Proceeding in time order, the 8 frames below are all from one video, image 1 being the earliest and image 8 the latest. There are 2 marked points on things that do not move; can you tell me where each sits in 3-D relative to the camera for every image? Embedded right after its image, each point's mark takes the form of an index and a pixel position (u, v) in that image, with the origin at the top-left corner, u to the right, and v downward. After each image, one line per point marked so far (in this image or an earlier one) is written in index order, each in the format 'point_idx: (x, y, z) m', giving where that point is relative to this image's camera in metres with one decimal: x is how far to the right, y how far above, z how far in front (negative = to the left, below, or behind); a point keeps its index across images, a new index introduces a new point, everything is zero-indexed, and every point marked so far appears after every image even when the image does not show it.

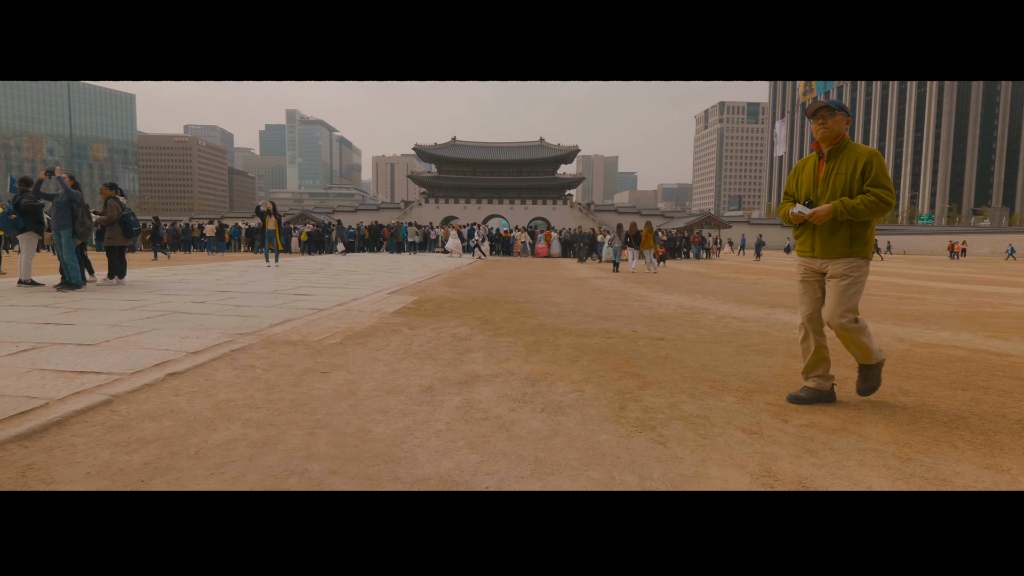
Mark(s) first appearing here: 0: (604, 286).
0: (+1.3, 0.0, +10.1) m
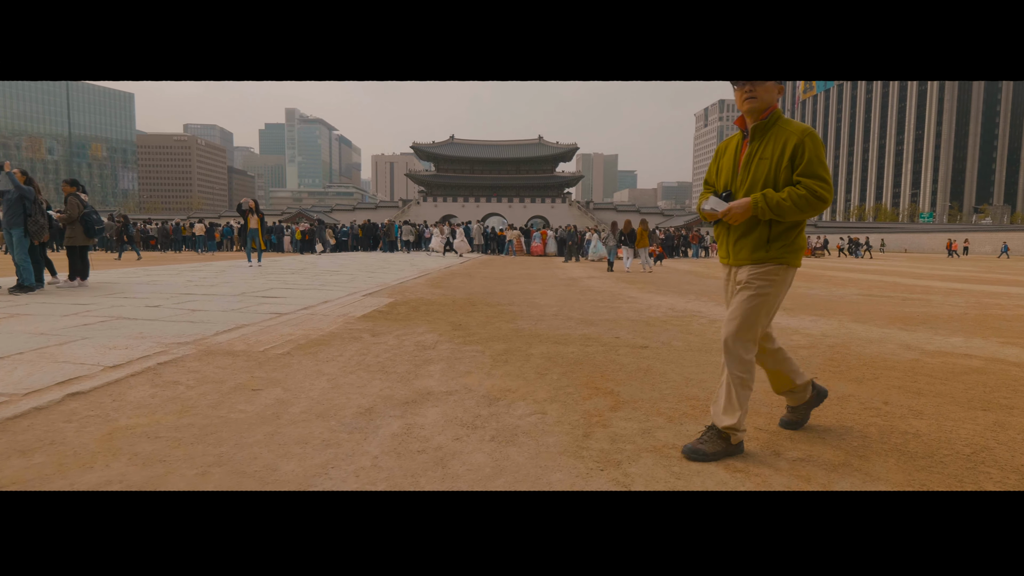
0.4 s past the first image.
0: (+1.1, 0.0, +9.7) m
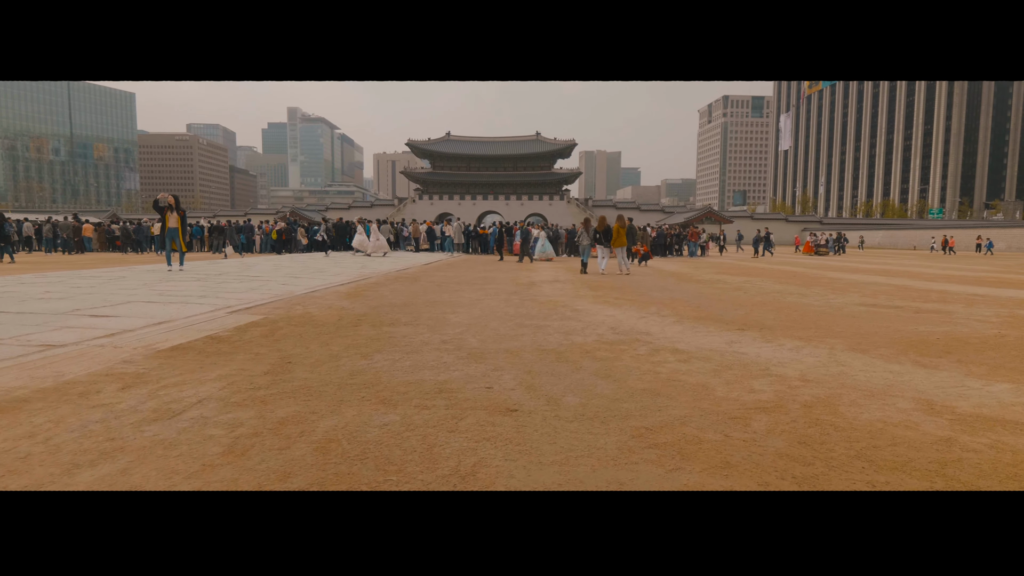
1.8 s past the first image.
0: (+0.4, -0.1, +8.3) m
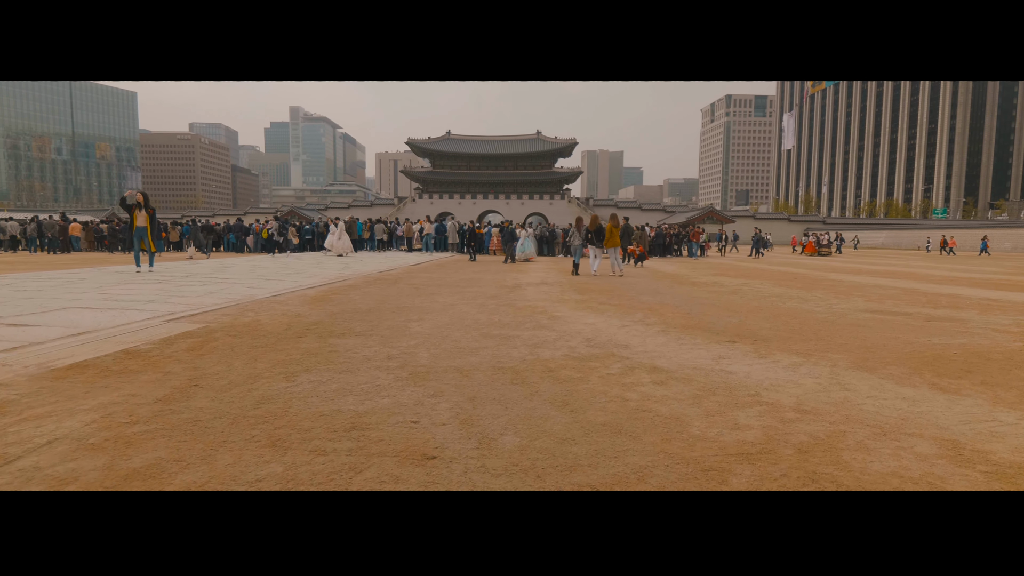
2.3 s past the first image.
0: (+0.2, -0.1, +7.7) m
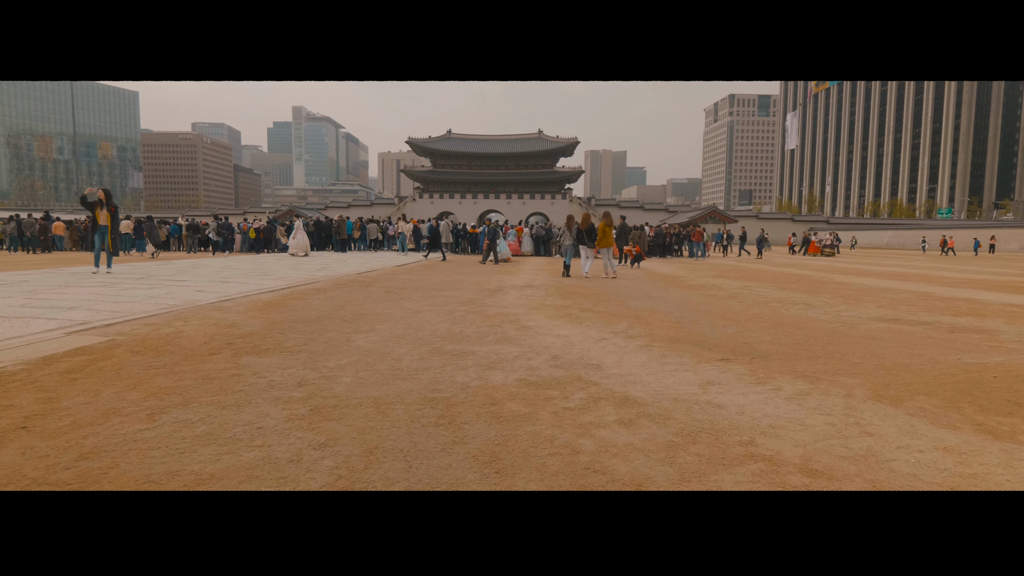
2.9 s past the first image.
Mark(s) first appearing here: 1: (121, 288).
0: (0.0, -0.1, +7.1) m
1: (-3.8, 0.0, +7.0) m
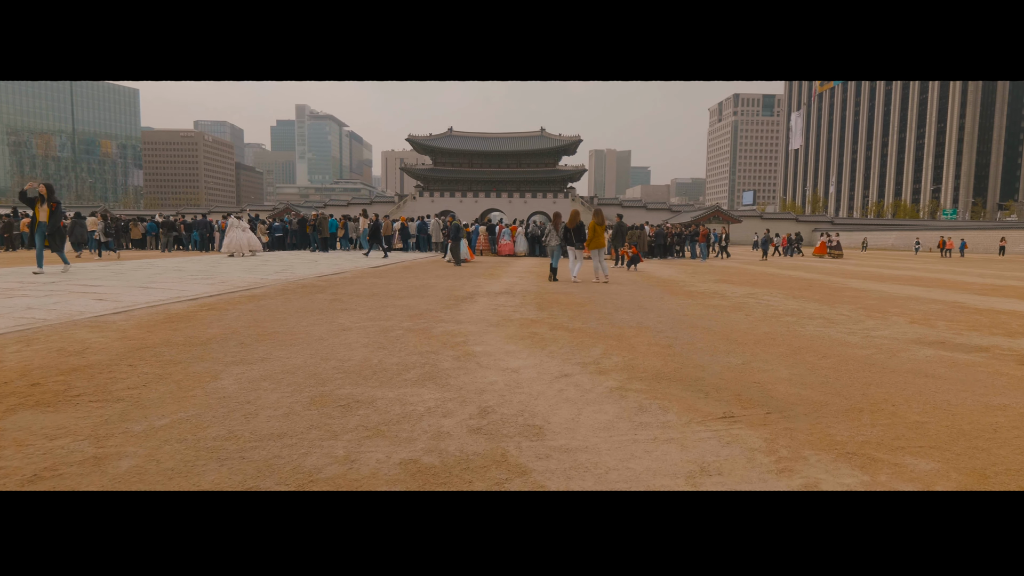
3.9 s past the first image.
0: (-0.3, -0.2, +5.9) m
1: (-4.1, -0.1, +5.9) m
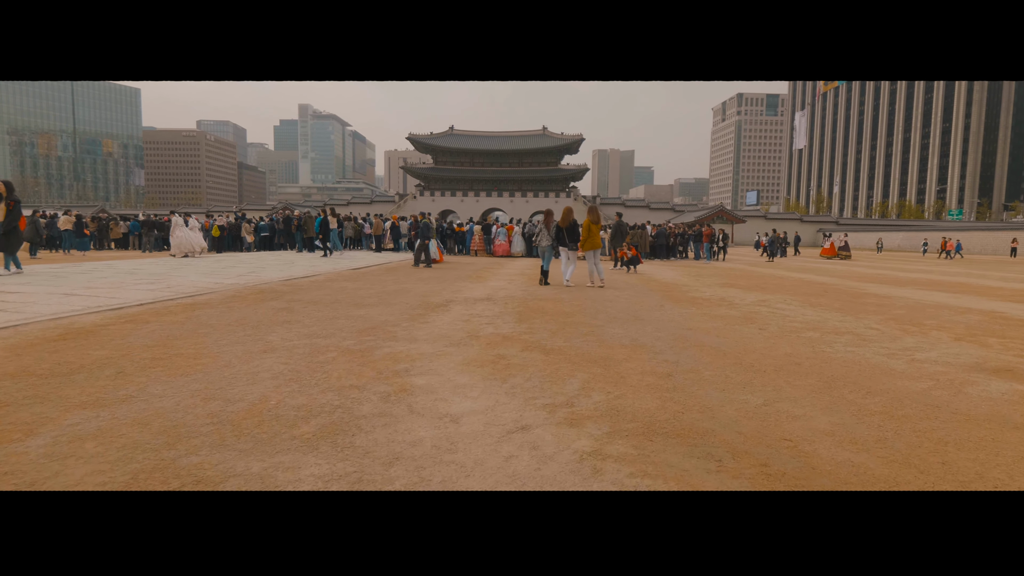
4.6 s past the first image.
0: (-0.5, -0.3, +5.1) m
1: (-4.3, -0.1, +5.0) m
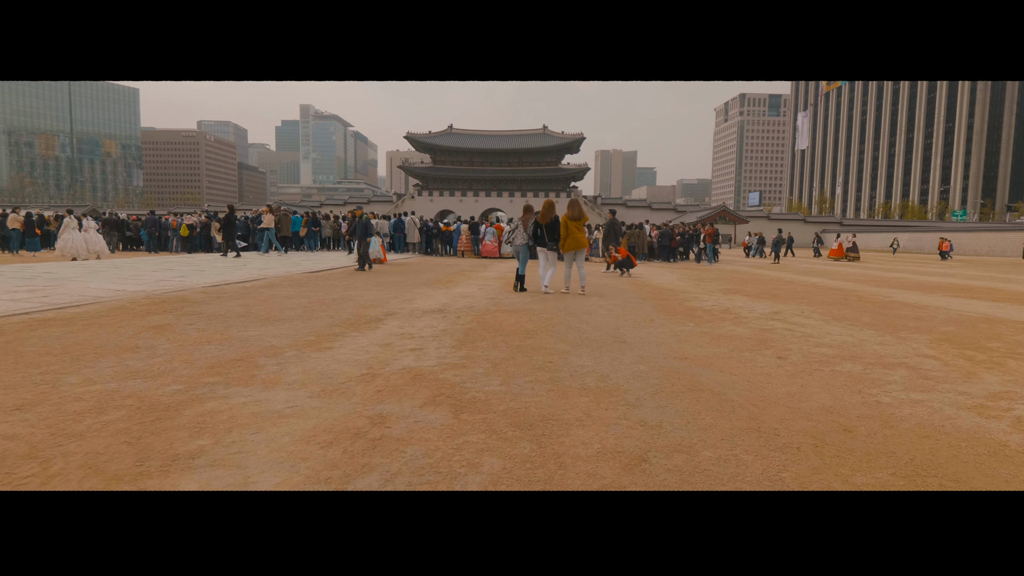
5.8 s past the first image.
0: (-0.9, -0.4, +3.7) m
1: (-4.7, -0.2, +3.7) m
